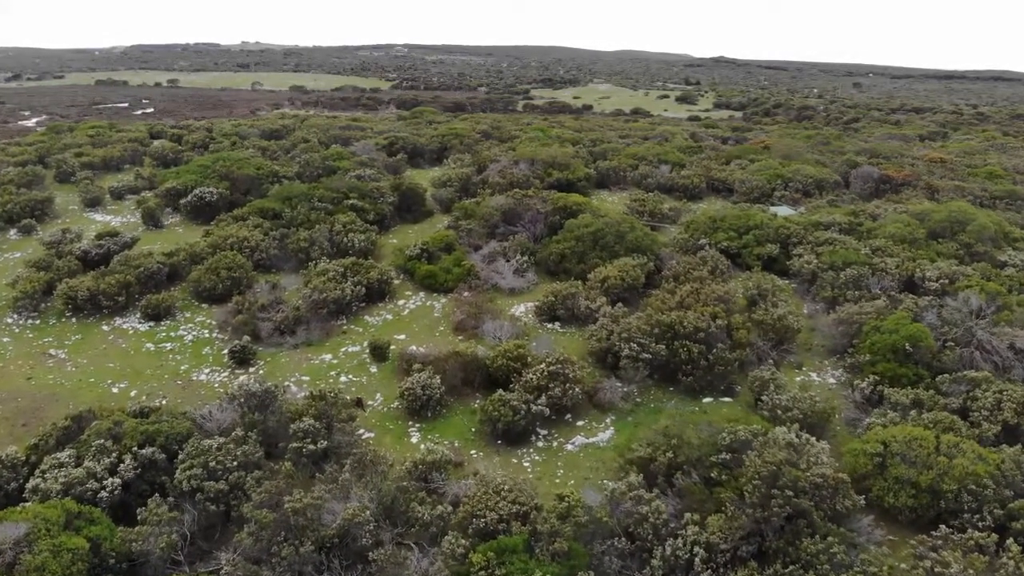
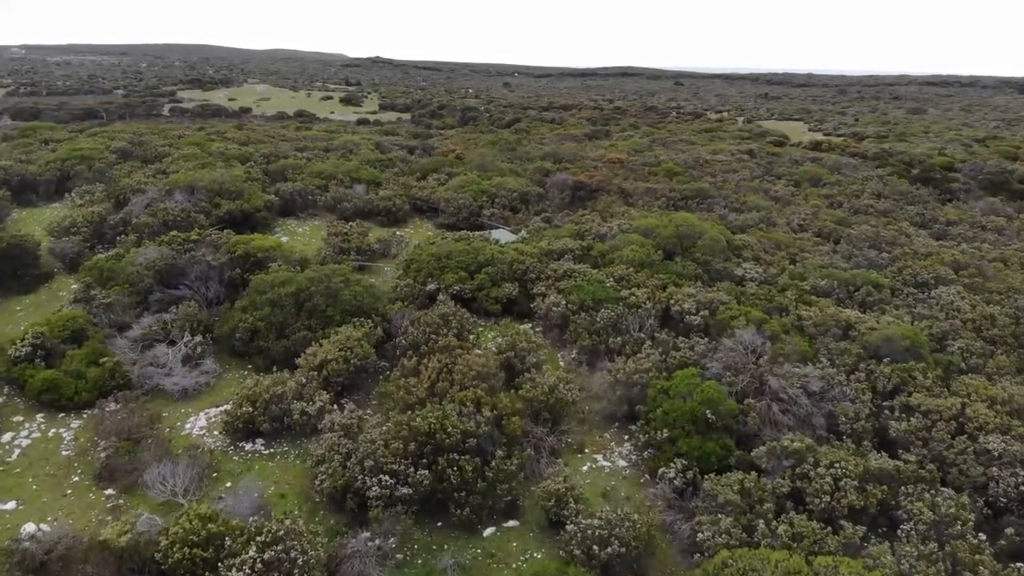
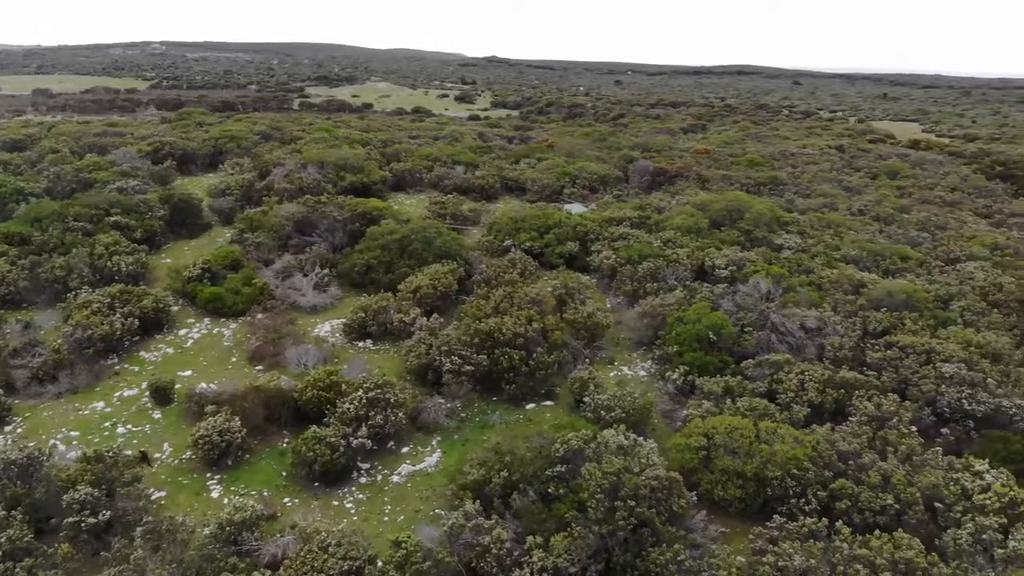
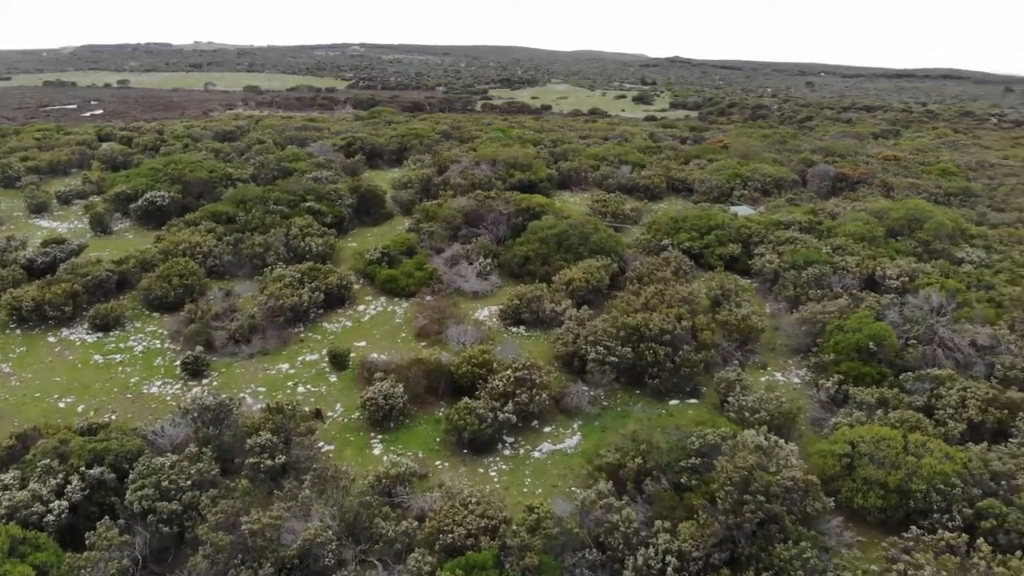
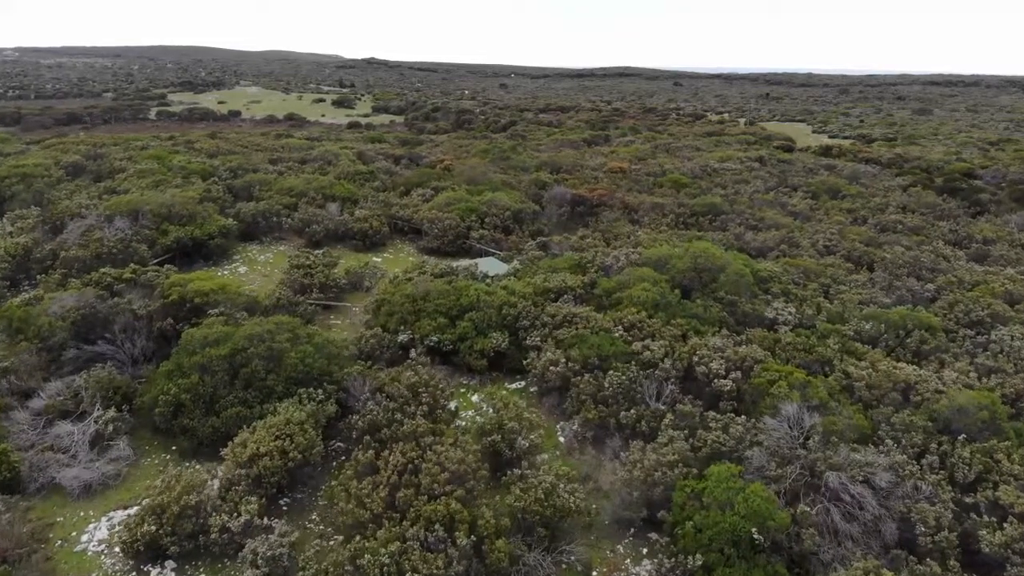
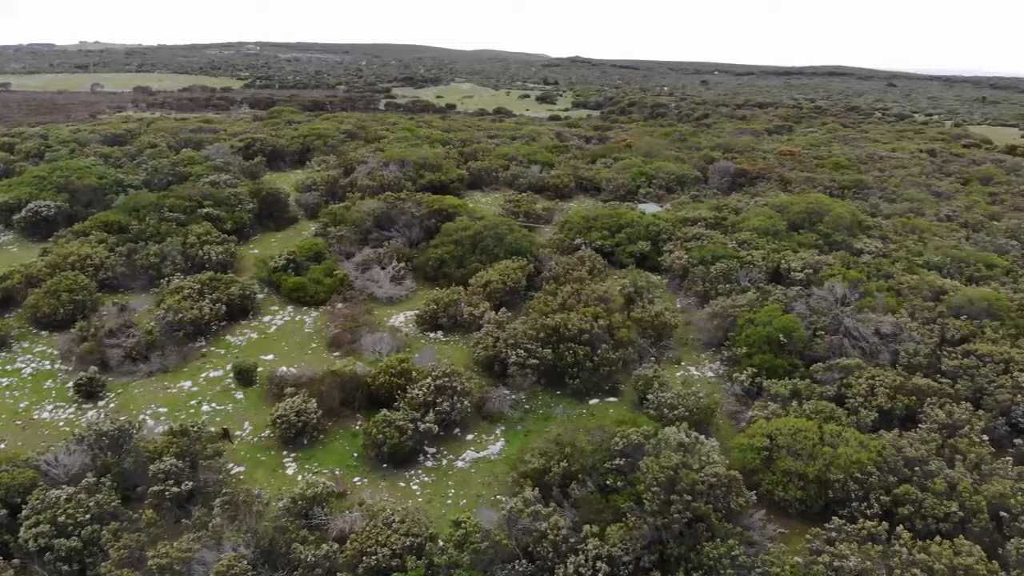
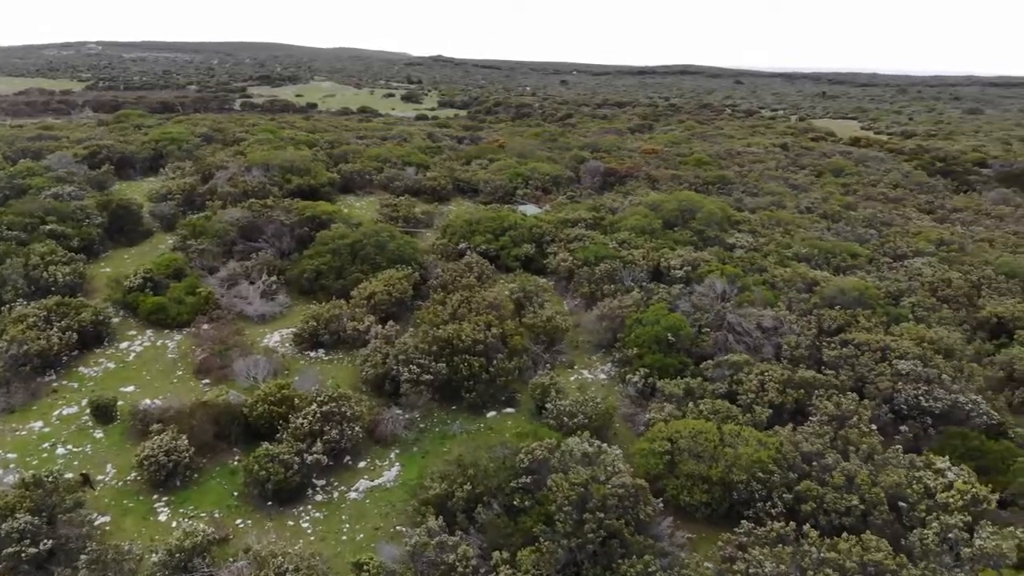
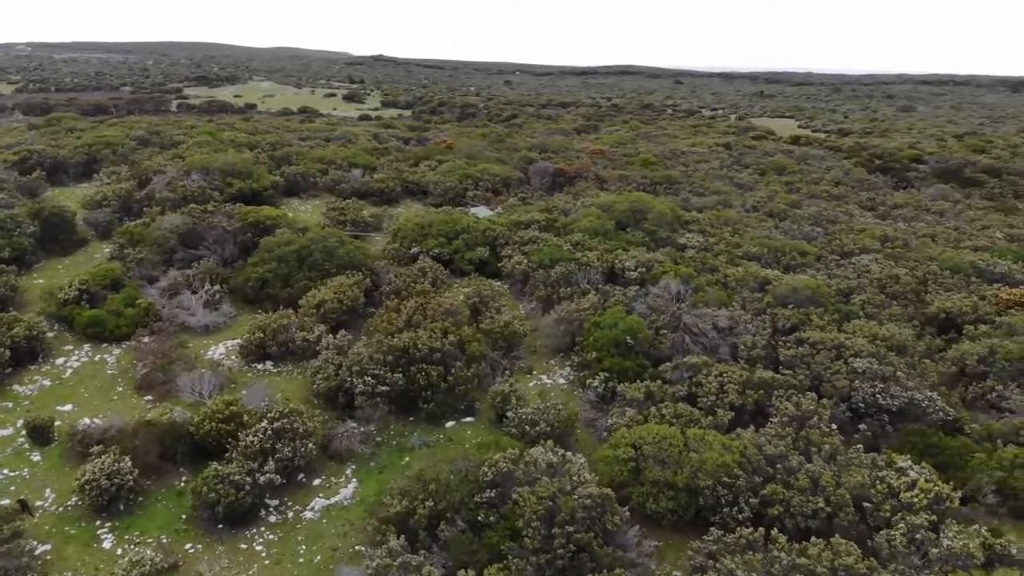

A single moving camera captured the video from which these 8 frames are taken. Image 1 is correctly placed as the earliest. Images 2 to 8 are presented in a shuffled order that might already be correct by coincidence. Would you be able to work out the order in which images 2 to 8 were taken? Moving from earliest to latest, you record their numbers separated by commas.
4, 6, 3, 7, 8, 2, 5
